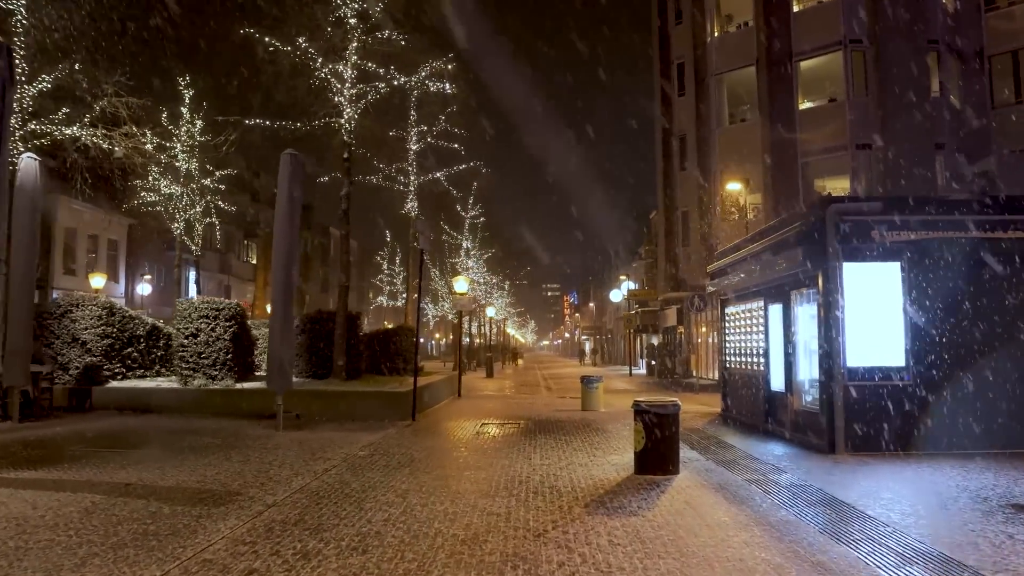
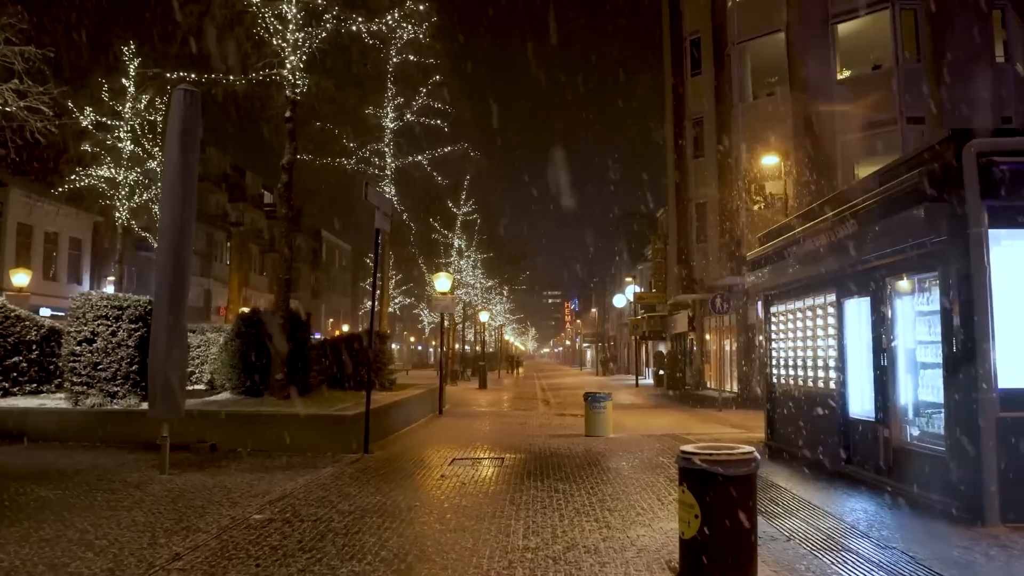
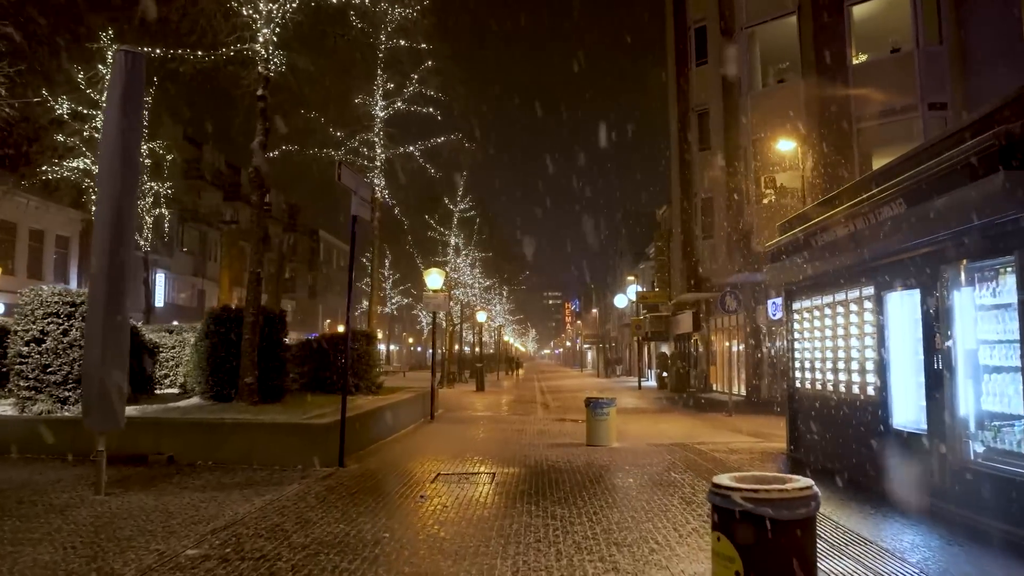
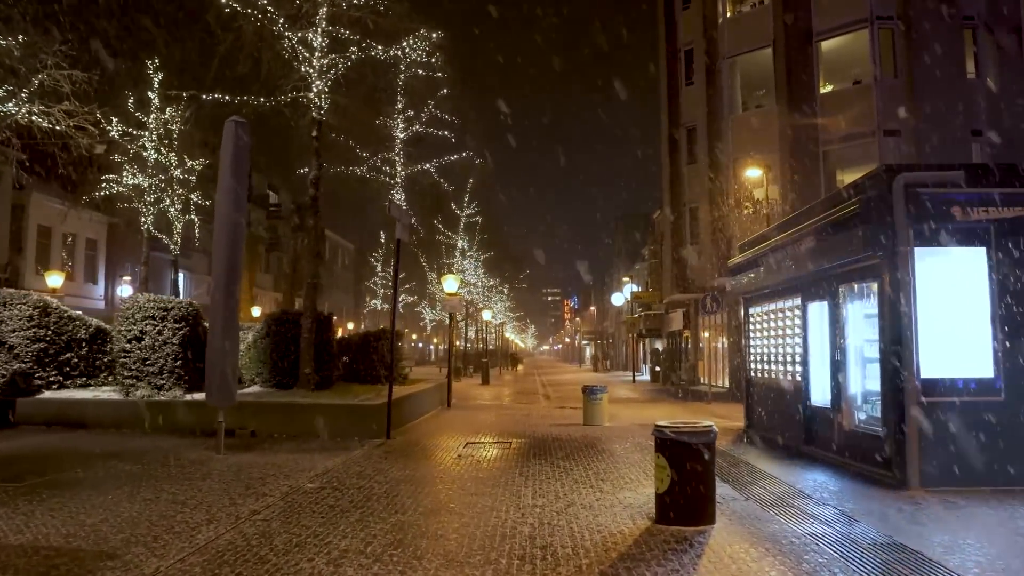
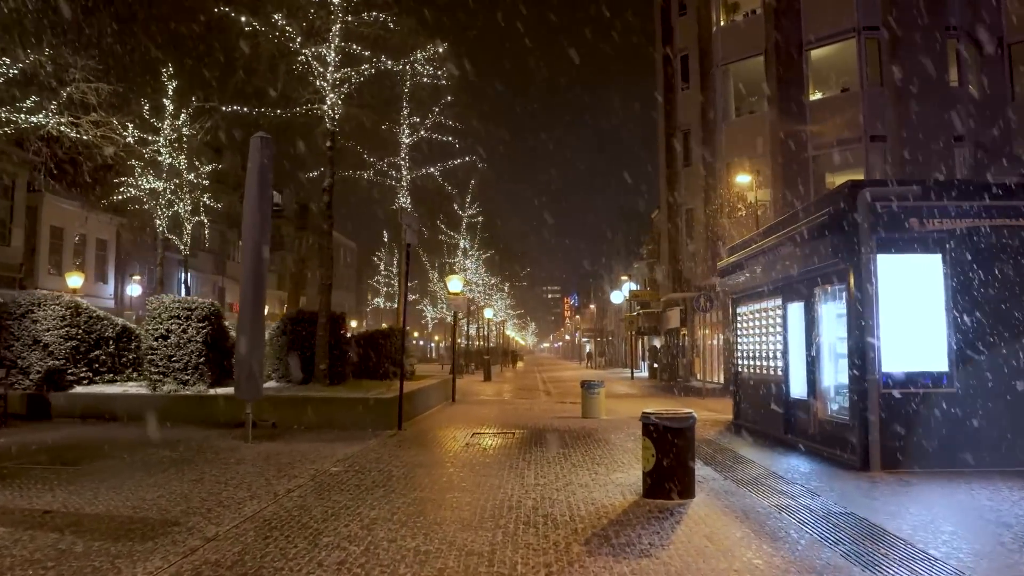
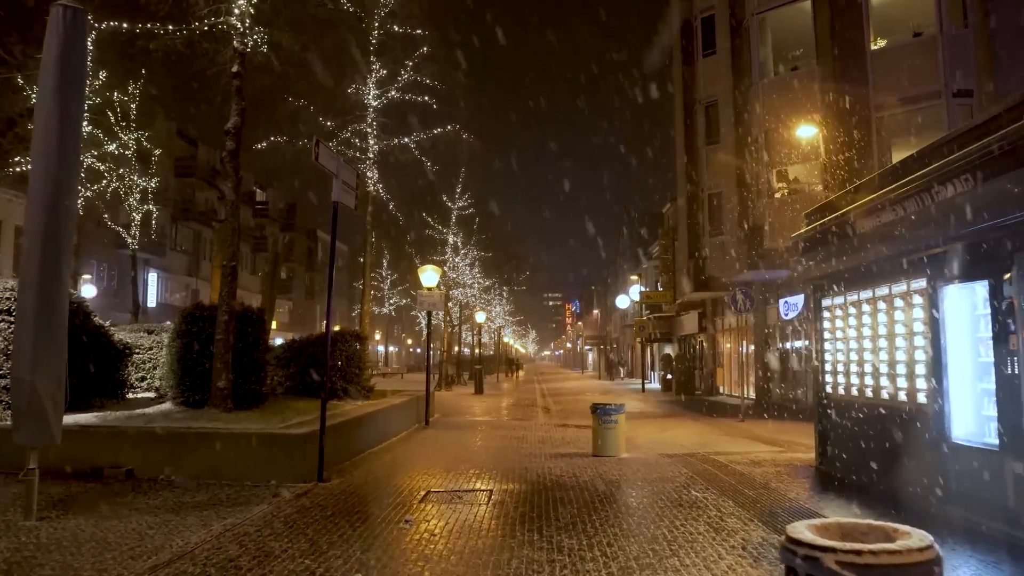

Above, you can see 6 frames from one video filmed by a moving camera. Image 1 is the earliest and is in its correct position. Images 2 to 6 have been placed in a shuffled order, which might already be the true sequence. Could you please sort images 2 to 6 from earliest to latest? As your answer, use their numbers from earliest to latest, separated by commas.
5, 4, 2, 3, 6
